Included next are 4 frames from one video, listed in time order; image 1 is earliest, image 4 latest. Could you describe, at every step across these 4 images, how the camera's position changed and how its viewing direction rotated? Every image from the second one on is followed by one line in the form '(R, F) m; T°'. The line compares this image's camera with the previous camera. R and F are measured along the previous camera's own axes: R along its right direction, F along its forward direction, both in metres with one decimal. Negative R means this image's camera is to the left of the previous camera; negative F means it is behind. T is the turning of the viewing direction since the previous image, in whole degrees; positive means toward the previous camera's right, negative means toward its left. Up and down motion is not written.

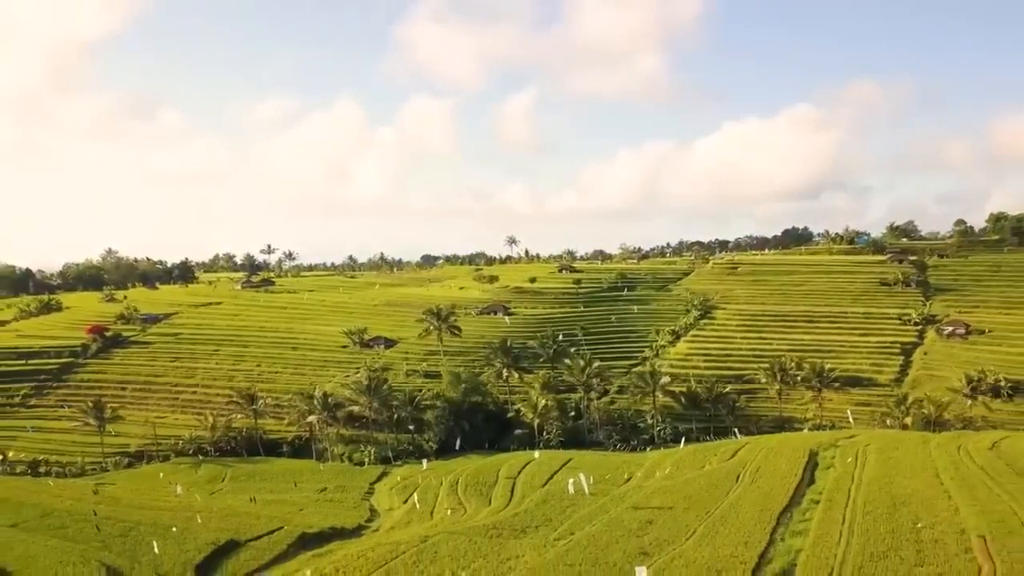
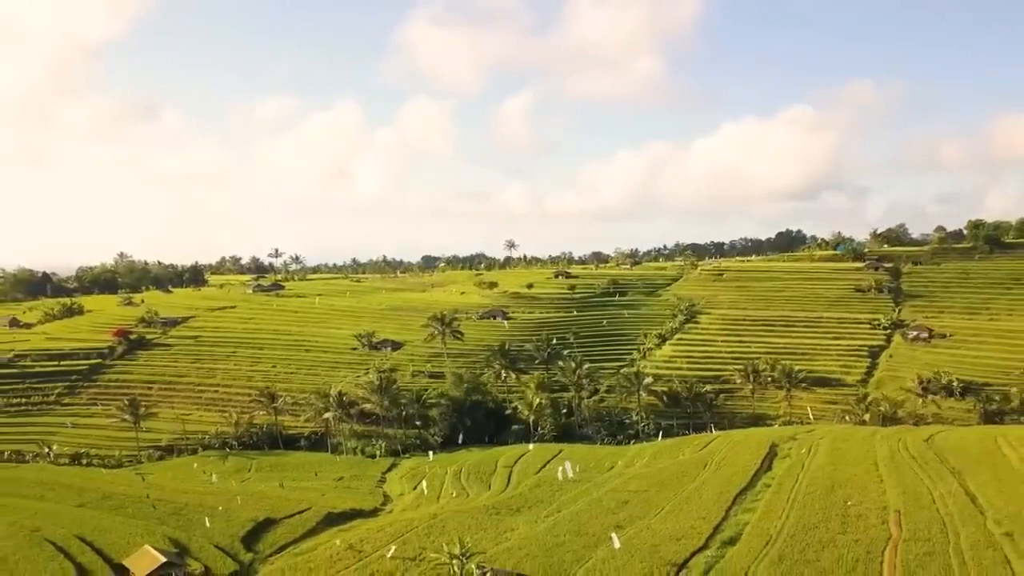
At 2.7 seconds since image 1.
(+0.3, -8.7) m; 0°
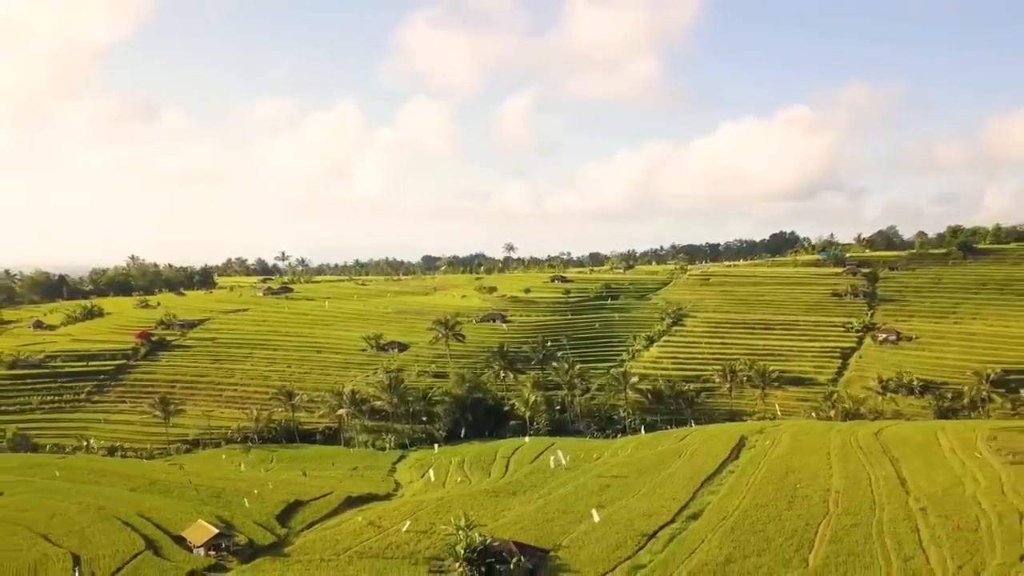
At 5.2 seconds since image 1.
(+0.2, -8.8) m; 0°
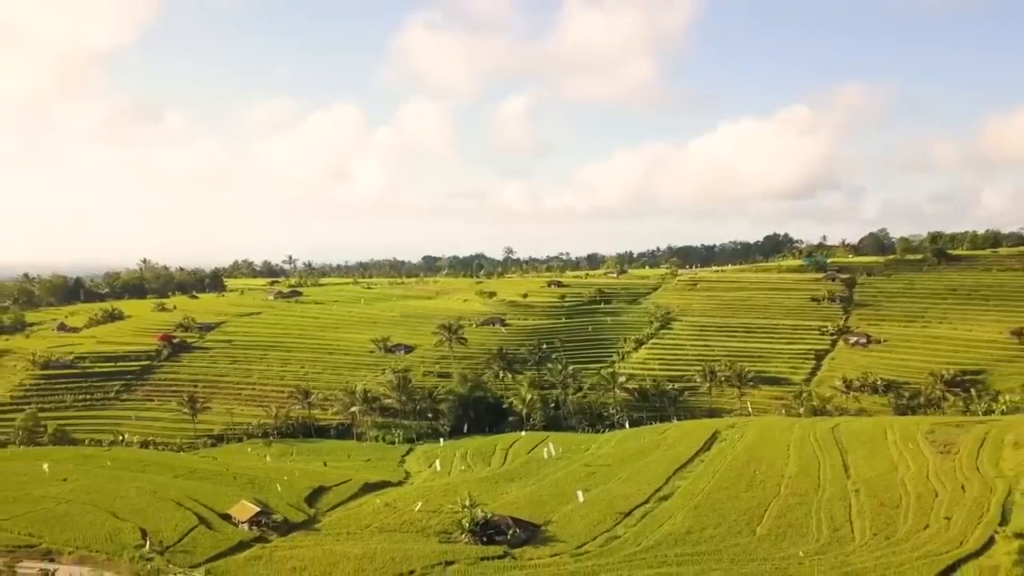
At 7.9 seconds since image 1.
(+0.2, -9.6) m; 0°
